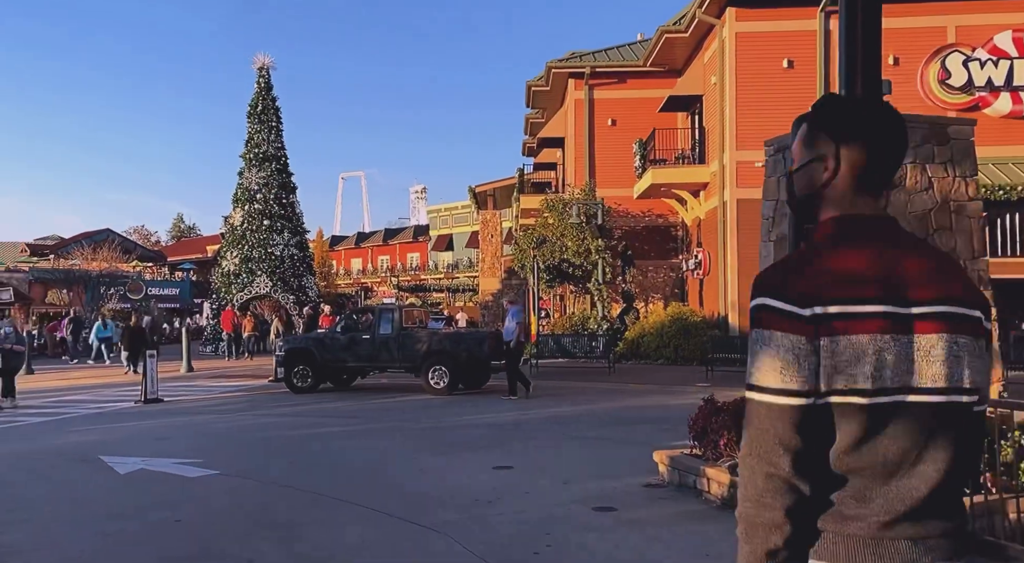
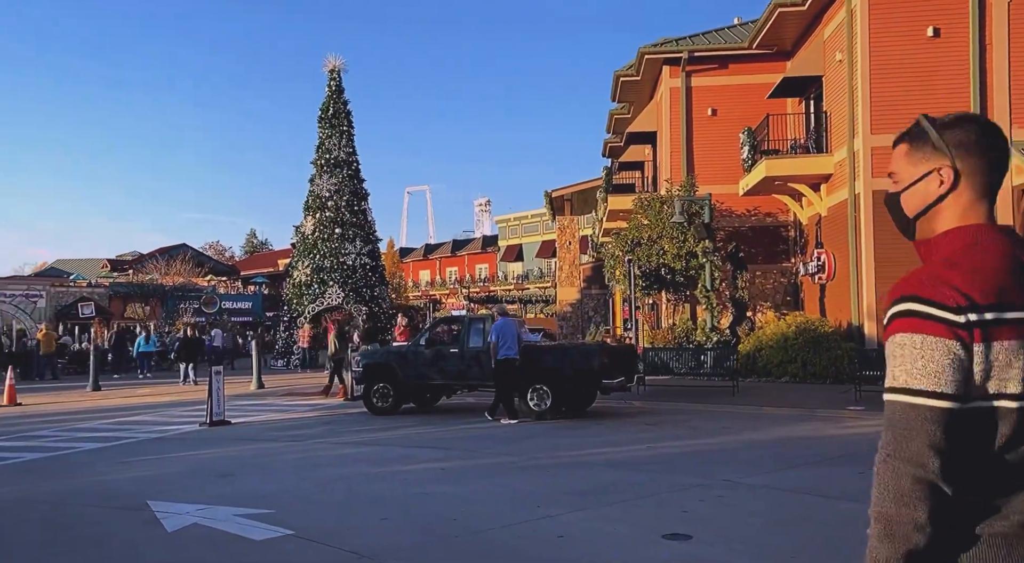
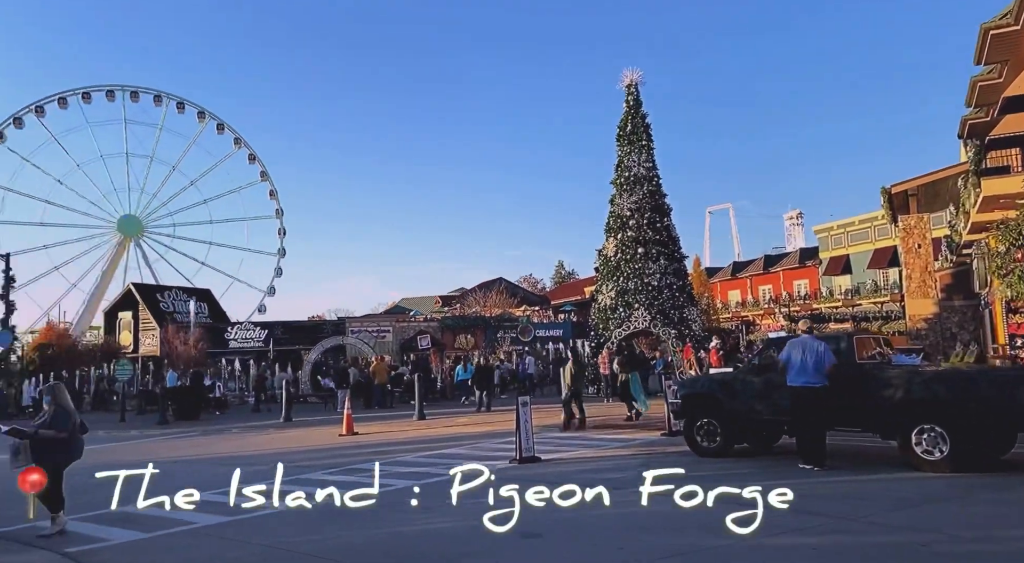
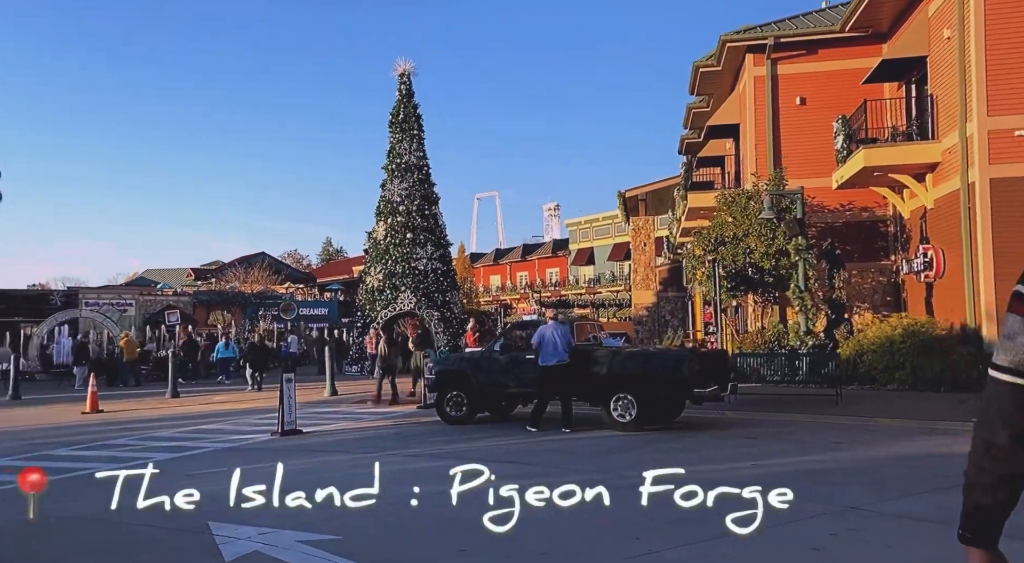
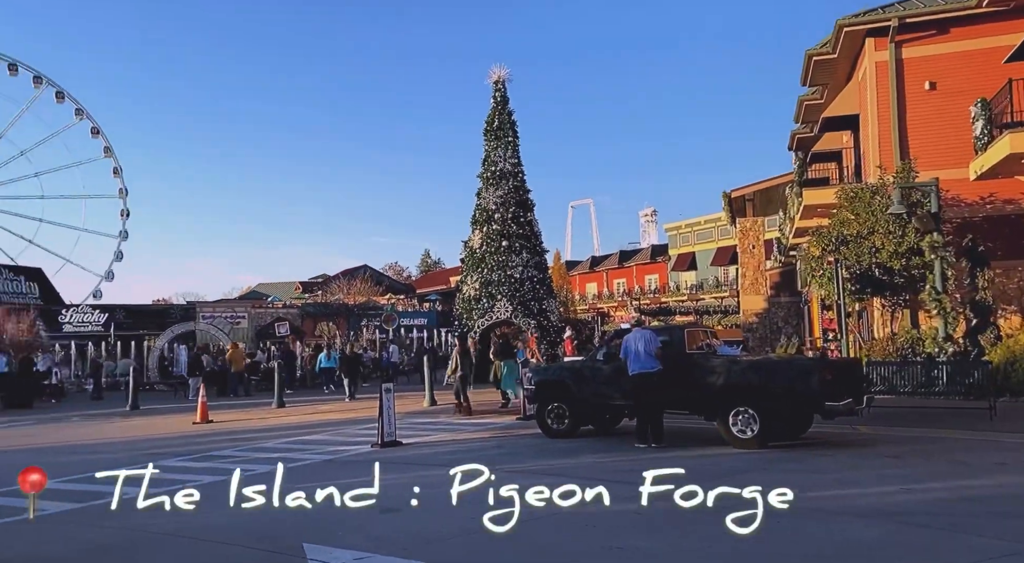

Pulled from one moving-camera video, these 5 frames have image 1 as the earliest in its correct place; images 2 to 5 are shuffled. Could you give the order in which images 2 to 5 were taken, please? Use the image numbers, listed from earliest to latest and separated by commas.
2, 4, 5, 3
